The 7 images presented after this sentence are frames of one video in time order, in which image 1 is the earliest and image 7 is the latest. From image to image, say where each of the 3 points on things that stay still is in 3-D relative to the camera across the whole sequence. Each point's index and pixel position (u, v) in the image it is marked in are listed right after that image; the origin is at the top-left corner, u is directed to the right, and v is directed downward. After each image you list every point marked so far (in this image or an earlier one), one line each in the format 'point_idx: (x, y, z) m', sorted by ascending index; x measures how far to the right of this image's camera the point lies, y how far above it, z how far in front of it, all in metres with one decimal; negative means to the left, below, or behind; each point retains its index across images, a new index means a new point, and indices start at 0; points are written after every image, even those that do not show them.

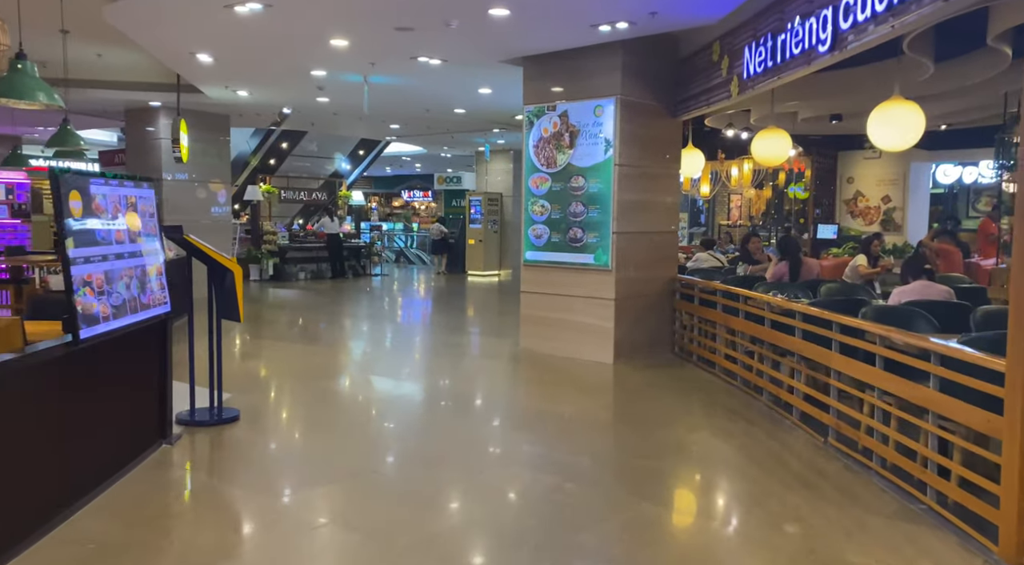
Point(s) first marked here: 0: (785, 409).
0: (+2.1, -1.0, +5.6) m
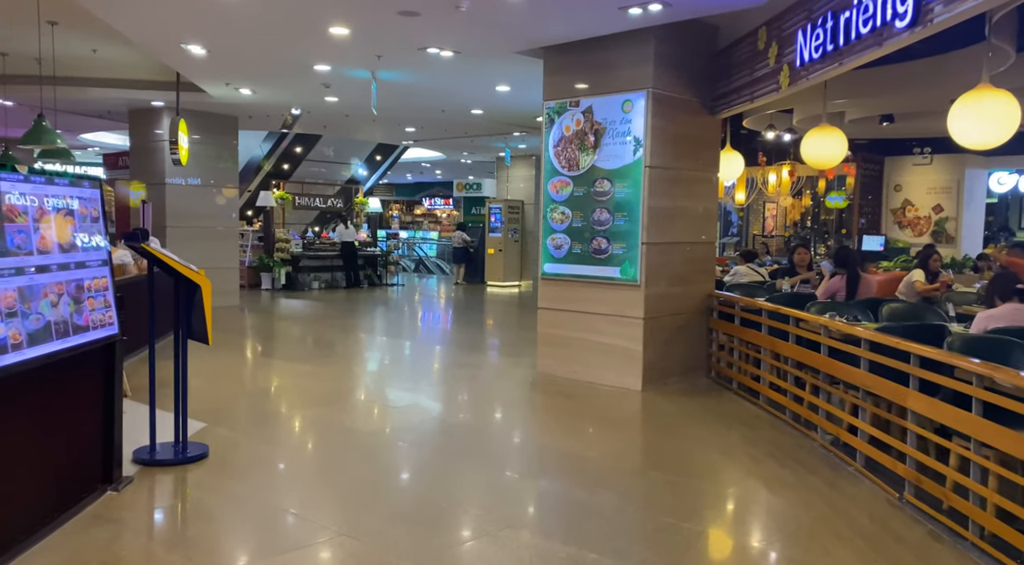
0: (+2.2, -1.1, +4.8) m
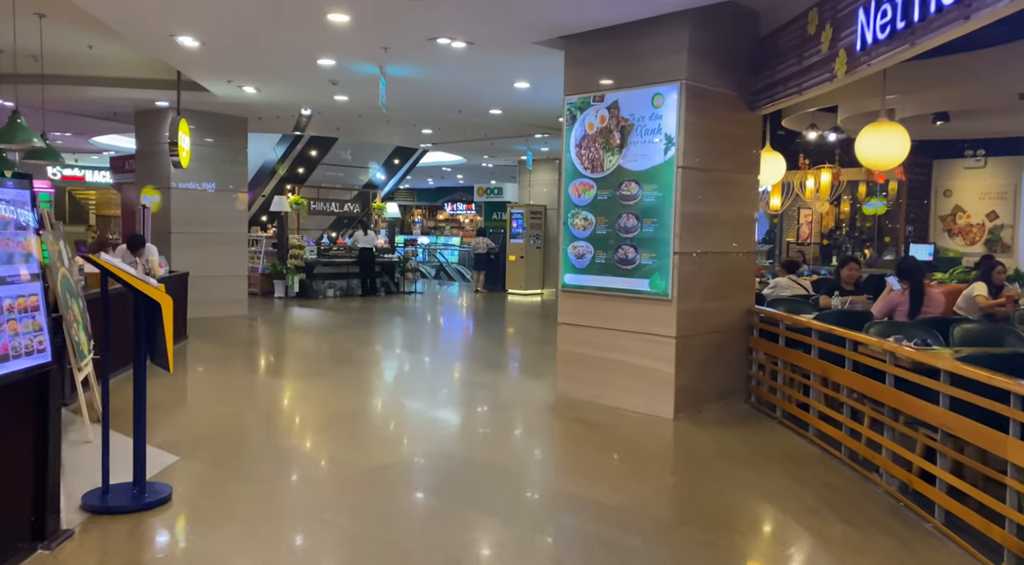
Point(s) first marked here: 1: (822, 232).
0: (+2.3, -1.2, +4.1) m
1: (+5.4, +0.9, +12.8) m
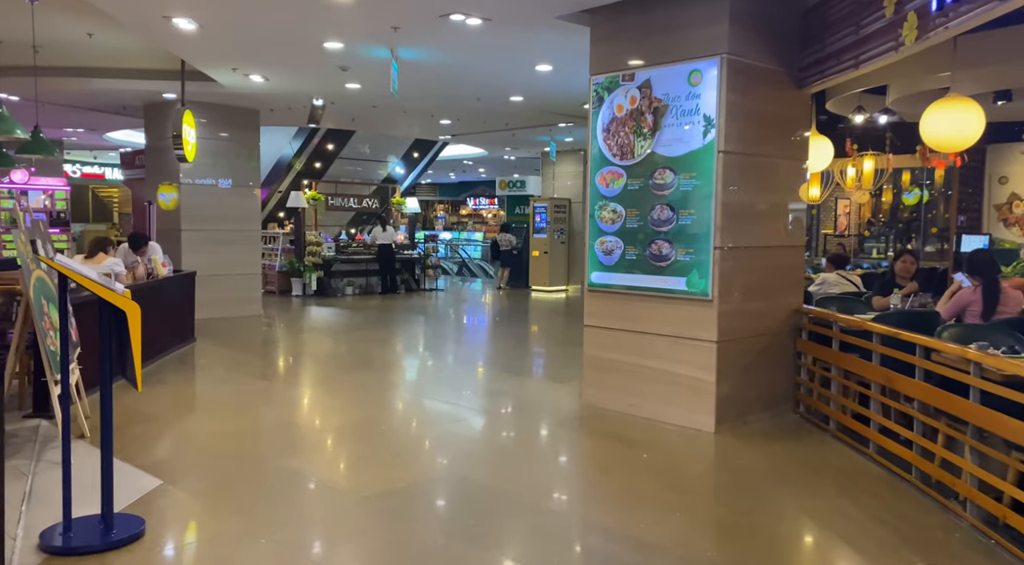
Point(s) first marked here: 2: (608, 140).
0: (+2.4, -1.2, +3.5) m
1: (+5.8, +1.0, +12.1) m
2: (+0.7, +1.1, +5.5) m
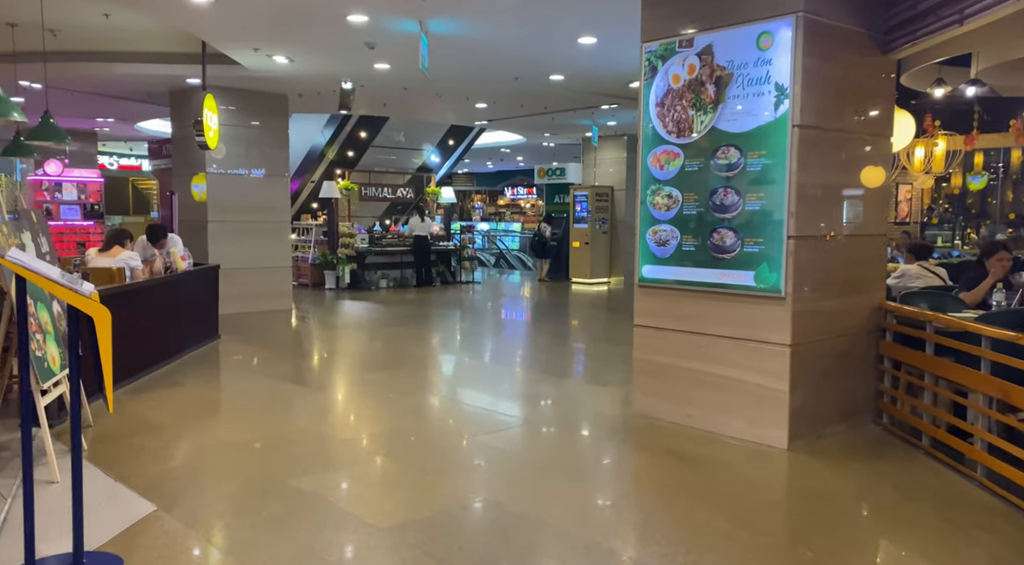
0: (+2.5, -1.2, +2.8) m
1: (+6.4, +1.1, +11.2) m
2: (+1.0, +1.1, +4.9) m
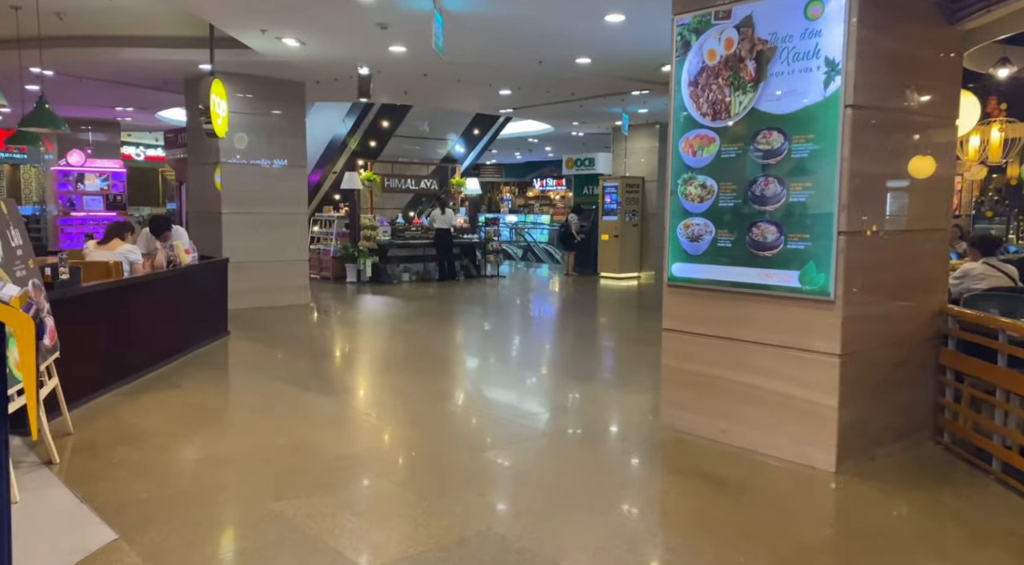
0: (+2.5, -1.2, +2.3) m
1: (+6.7, +1.1, +10.4) m
2: (+1.1, +1.1, +4.4) m
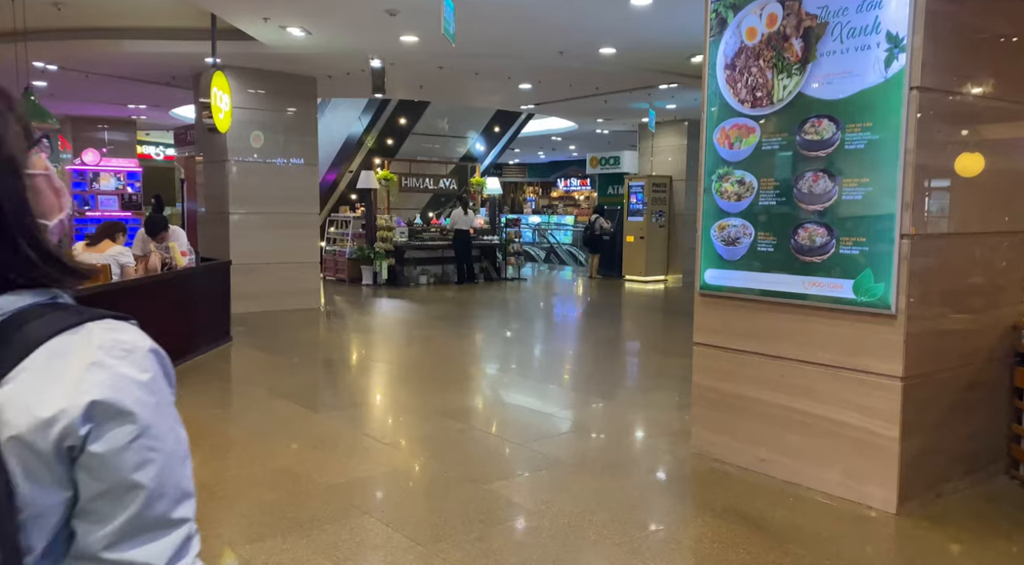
0: (+2.5, -1.3, +1.7) m
1: (+7.0, +1.1, +9.7) m
2: (+1.2, +1.1, +3.9) m
